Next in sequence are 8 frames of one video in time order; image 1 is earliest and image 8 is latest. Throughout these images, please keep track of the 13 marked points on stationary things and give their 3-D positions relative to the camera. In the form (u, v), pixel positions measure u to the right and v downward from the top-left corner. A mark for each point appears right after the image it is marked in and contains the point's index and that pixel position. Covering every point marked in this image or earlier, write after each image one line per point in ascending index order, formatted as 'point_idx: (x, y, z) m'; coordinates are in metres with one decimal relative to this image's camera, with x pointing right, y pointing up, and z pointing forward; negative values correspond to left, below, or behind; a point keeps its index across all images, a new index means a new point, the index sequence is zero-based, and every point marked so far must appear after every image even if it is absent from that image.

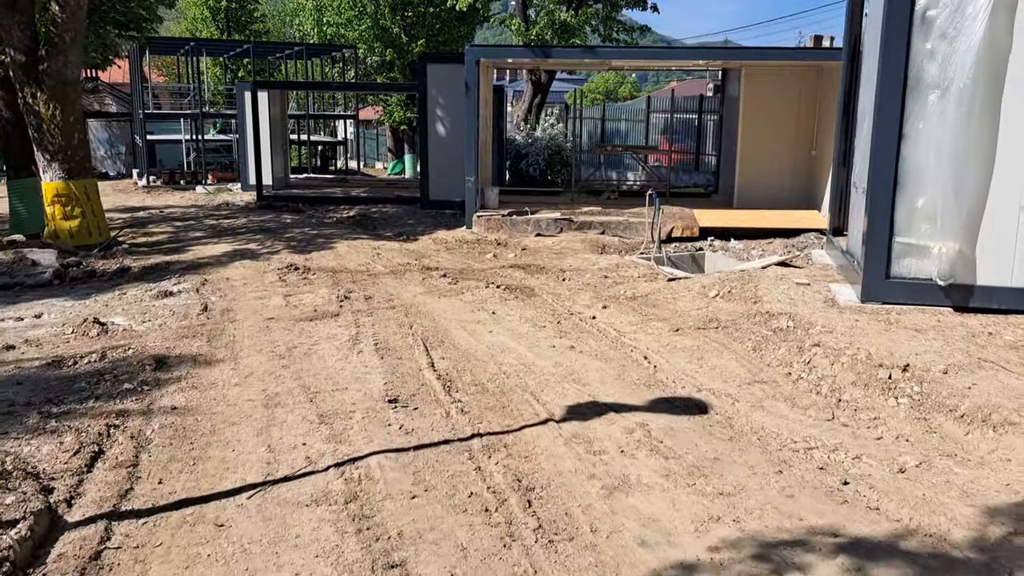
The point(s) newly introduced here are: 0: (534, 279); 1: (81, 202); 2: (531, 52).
0: (+0.2, +0.1, +9.1) m
1: (-6.3, +1.3, +12.3) m
2: (+0.3, +3.6, +12.5) m
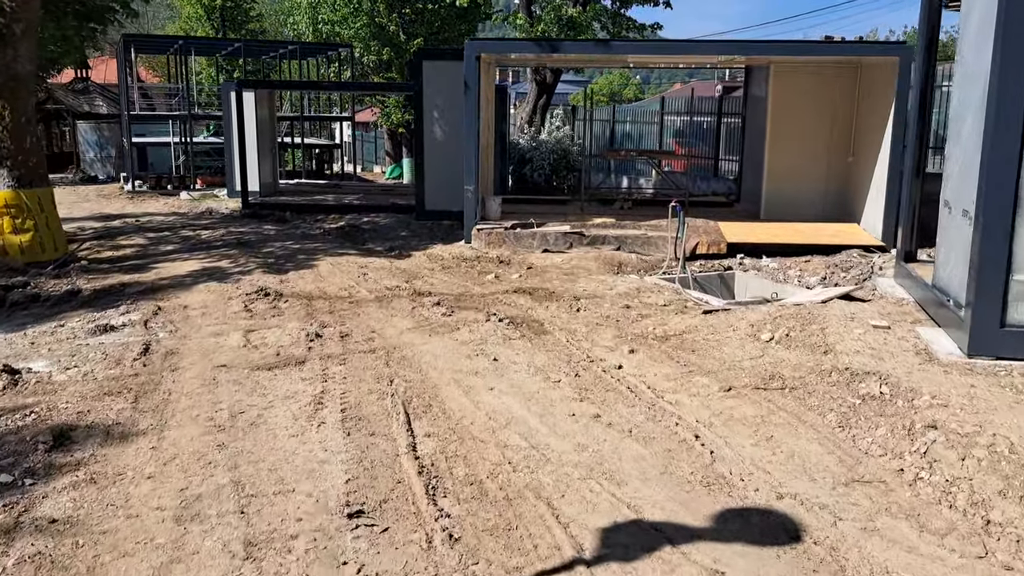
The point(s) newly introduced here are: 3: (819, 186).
0: (+0.3, -0.2, +7.7) m
1: (-6.2, +1.0, +10.9) m
2: (+0.4, +3.3, +11.2) m
3: (+4.9, +1.6, +13.3) m
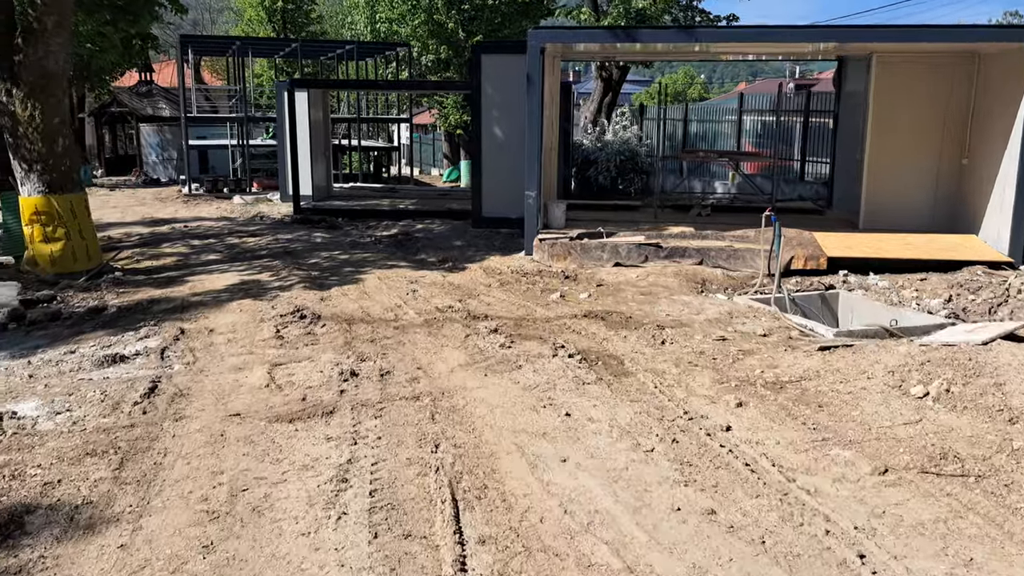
0: (+0.8, -0.4, +6.5) m
1: (-5.4, +0.8, +10.2) m
2: (+1.2, +3.0, +10.0) m
3: (+5.8, +1.4, +11.8) m
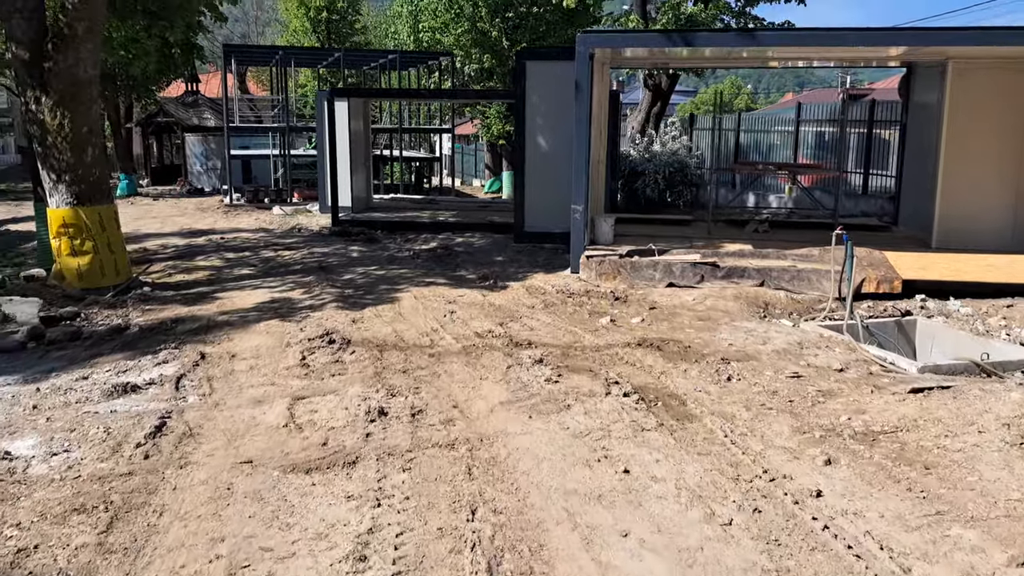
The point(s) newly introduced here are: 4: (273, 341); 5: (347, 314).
0: (+1.2, -0.6, +5.8) m
1: (-4.9, +0.6, +9.8) m
2: (+1.7, +2.8, +9.3) m
3: (+6.4, +1.0, +10.9) m
4: (-2.0, -0.4, +7.0) m
5: (-1.6, -0.3, +8.0) m
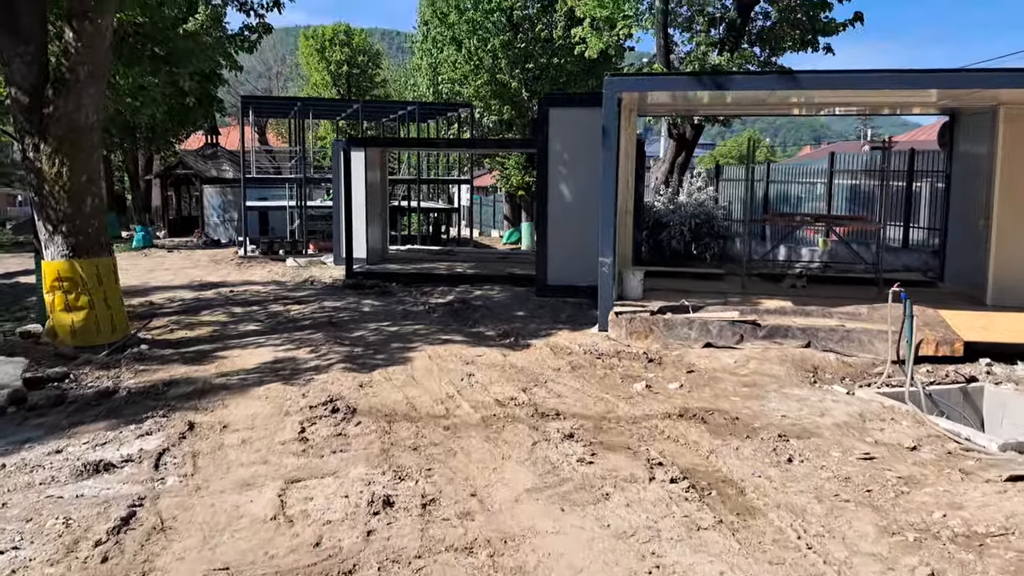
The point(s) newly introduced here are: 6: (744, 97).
0: (+1.3, -1.0, +5.1) m
1: (-4.7, 0.0, +9.2) m
2: (+2.0, +2.2, +8.7) m
3: (+6.7, +0.3, +10.1) m
4: (-1.8, -0.9, +6.3) m
5: (-1.4, -0.8, +7.3) m
6: (+3.2, +2.6, +11.6) m
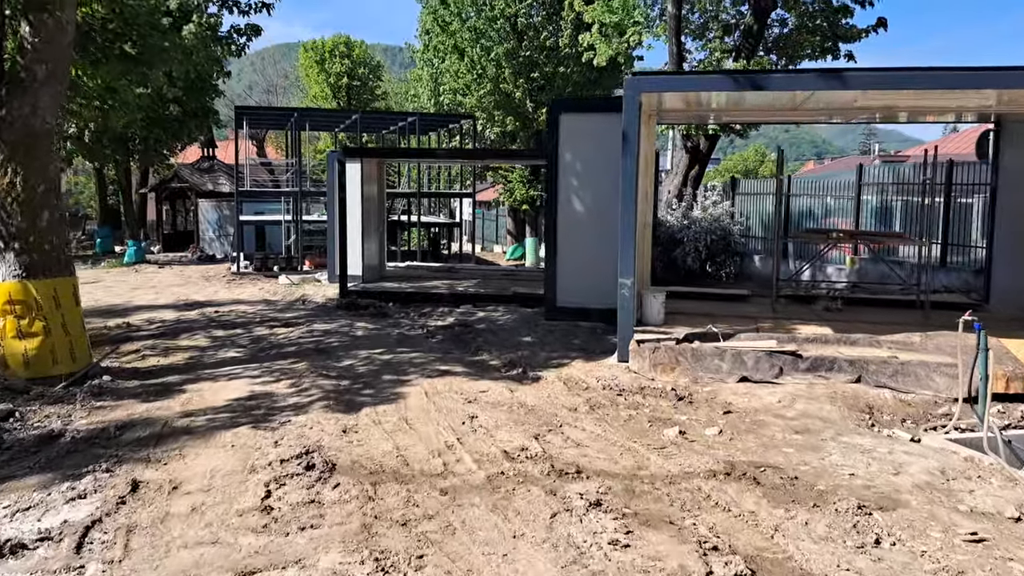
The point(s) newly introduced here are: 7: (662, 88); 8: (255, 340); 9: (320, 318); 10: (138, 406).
0: (+1.4, -1.2, +4.0) m
1: (-4.6, -0.2, +8.2) m
2: (+2.0, +1.9, +7.7) m
3: (+6.8, 0.0, +9.1) m
4: (-1.8, -1.1, +5.3) m
5: (-1.3, -1.0, +6.3) m
6: (+3.3, +2.3, +10.6) m
7: (+1.4, +1.9, +7.8) m
8: (-3.3, -0.7, +10.8) m
9: (-2.9, -0.5, +12.6) m
10: (-3.3, -1.0, +7.3) m
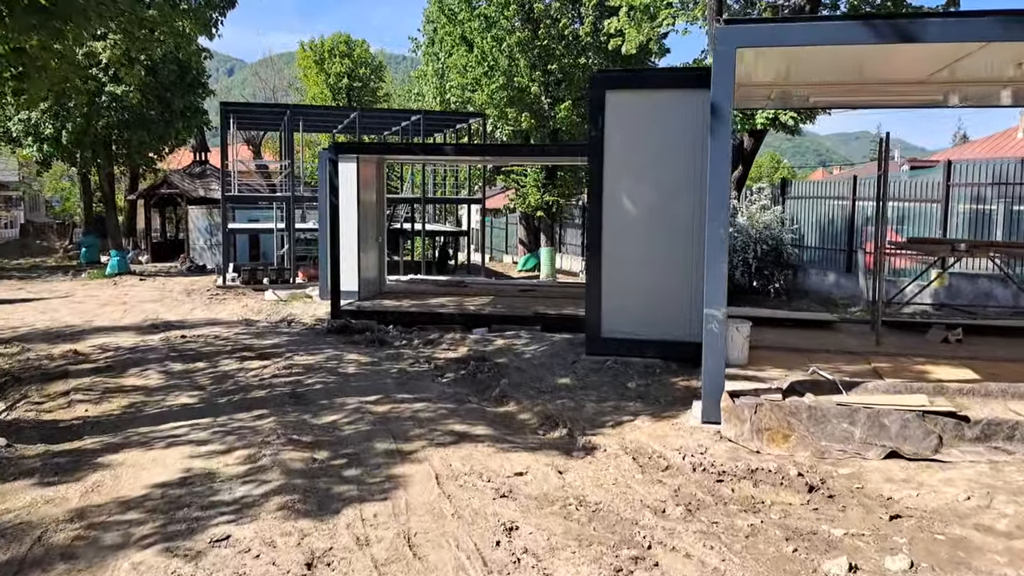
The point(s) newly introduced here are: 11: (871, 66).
0: (+1.7, -1.4, +1.8) m
1: (-4.3, -0.5, +6.0) m
2: (+2.3, +1.7, +5.5) m
3: (+7.1, -0.2, +6.8) m
4: (-1.5, -1.3, +3.1) m
5: (-1.0, -1.2, +4.0) m
6: (+3.6, +2.1, +8.4) m
7: (+1.7, +1.6, +5.6) m
8: (-3.0, -0.9, +8.6) m
9: (-2.6, -0.7, +10.4) m
10: (-3.0, -1.2, +5.1) m
11: (+3.4, +2.2, +8.0) m
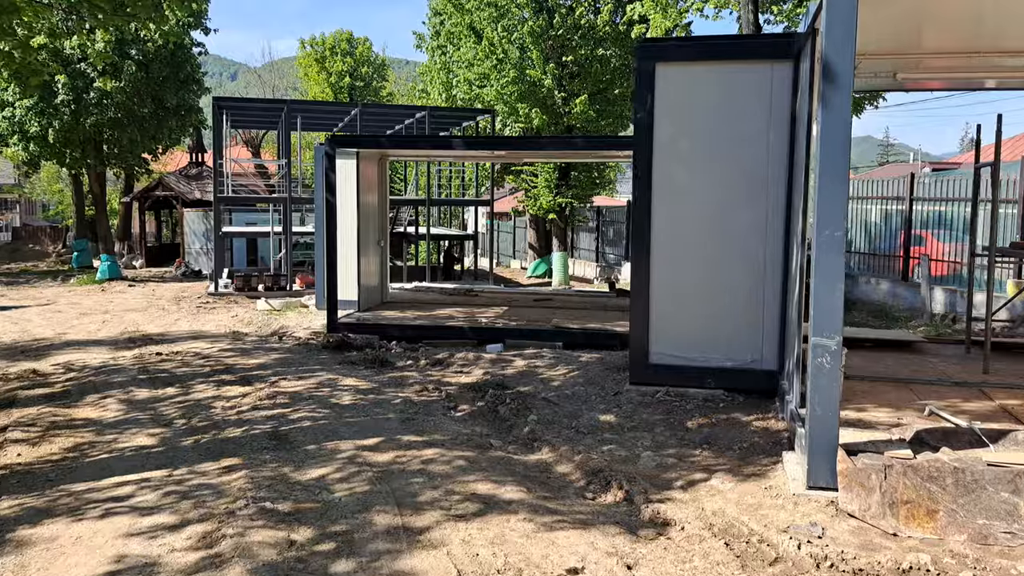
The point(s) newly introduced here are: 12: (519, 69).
0: (+1.9, -1.5, +0.4) m
1: (-4.1, -0.6, +4.6) m
2: (+2.6, +1.6, +4.1) m
3: (+7.3, -0.3, +5.4) m
4: (-1.2, -1.4, +1.7) m
5: (-0.8, -1.3, +2.6) m
6: (+3.8, +2.0, +7.0) m
7: (+1.9, +1.5, +4.2) m
8: (-2.8, -1.0, +7.2) m
9: (-2.3, -0.9, +9.0) m
10: (-2.7, -1.3, +3.7) m
11: (+3.6, +2.0, +6.6) m
12: (+0.2, +5.0, +19.2) m
